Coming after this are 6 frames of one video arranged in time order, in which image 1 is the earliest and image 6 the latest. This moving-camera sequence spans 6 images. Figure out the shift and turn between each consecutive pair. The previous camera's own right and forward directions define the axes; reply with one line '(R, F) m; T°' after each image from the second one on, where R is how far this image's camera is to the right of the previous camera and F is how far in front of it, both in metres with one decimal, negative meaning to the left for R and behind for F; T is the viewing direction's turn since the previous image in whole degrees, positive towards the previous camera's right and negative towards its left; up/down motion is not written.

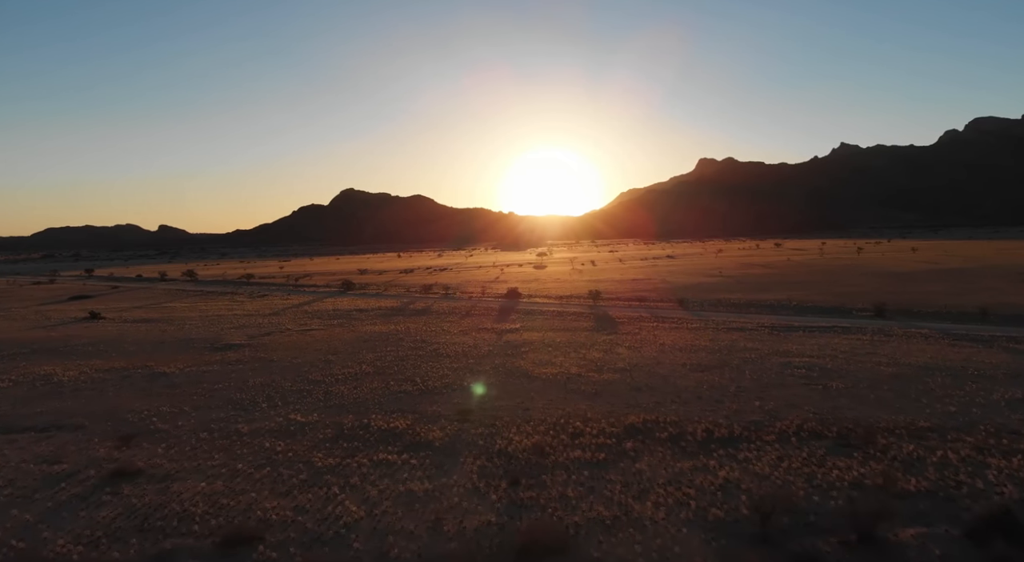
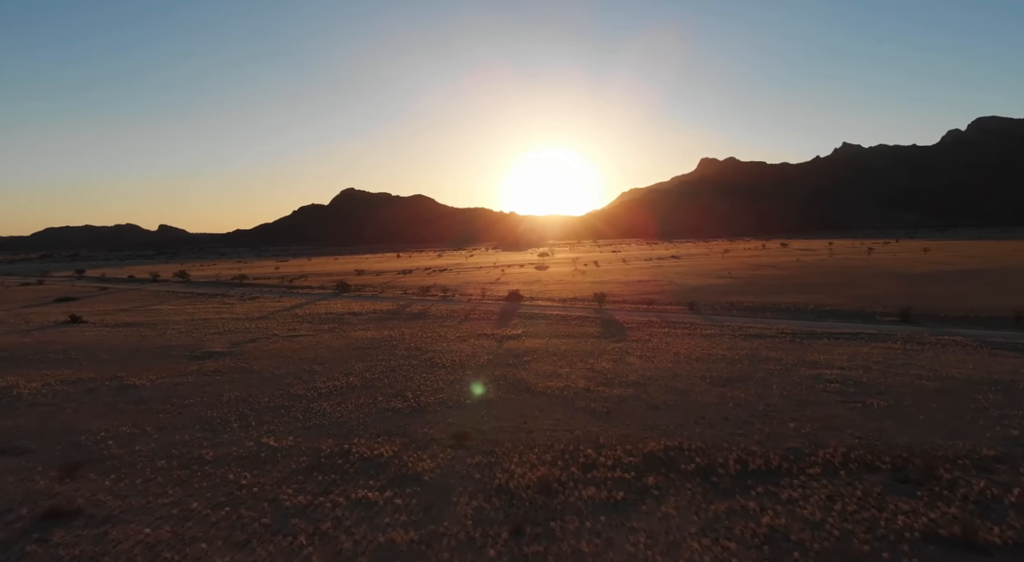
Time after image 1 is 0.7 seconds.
(0.0, +1.9) m; 0°
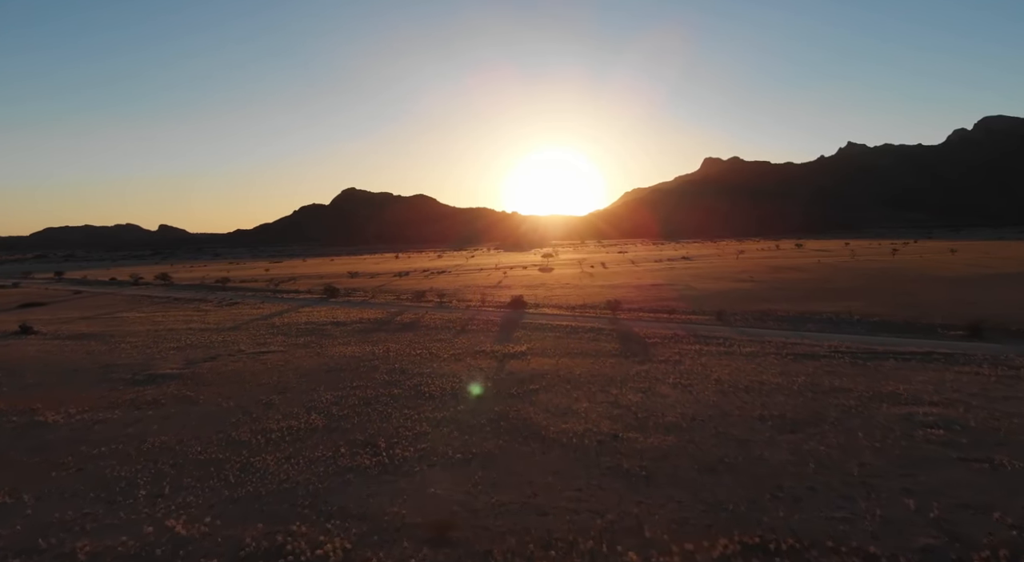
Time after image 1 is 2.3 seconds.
(-0.1, +4.1) m; 0°
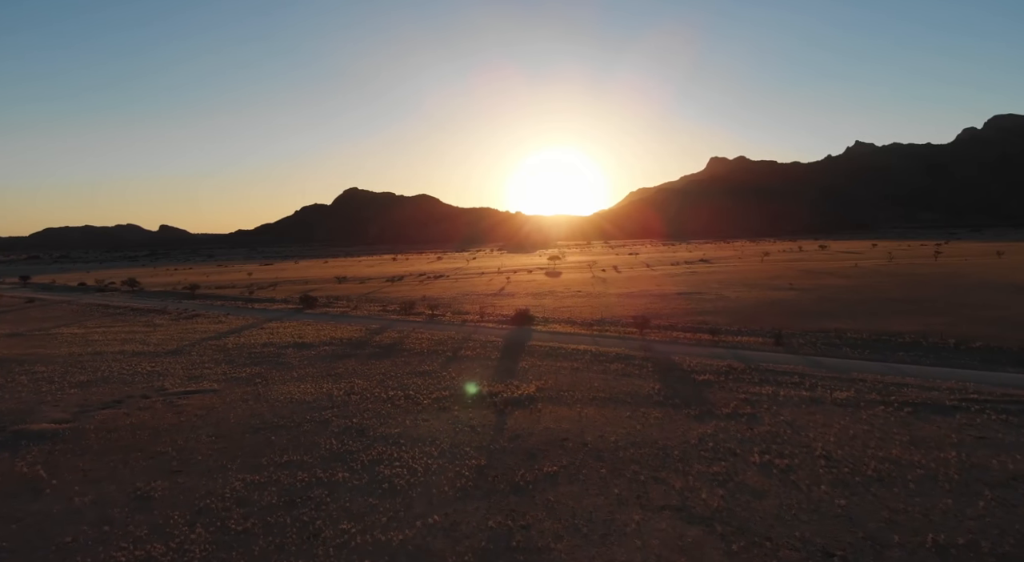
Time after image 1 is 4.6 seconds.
(0.0, +6.1) m; 0°
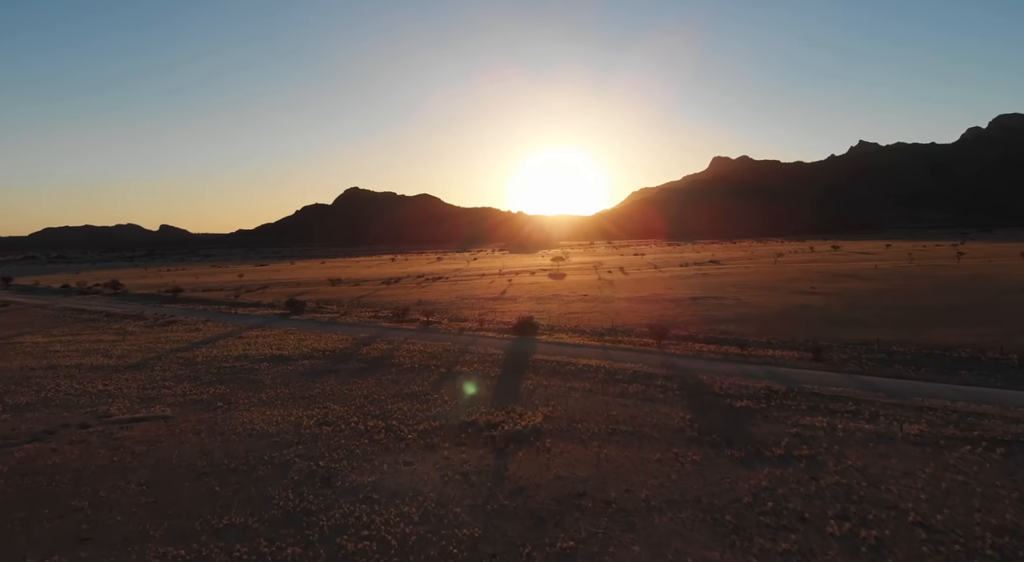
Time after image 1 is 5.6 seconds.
(0.0, +2.8) m; 0°
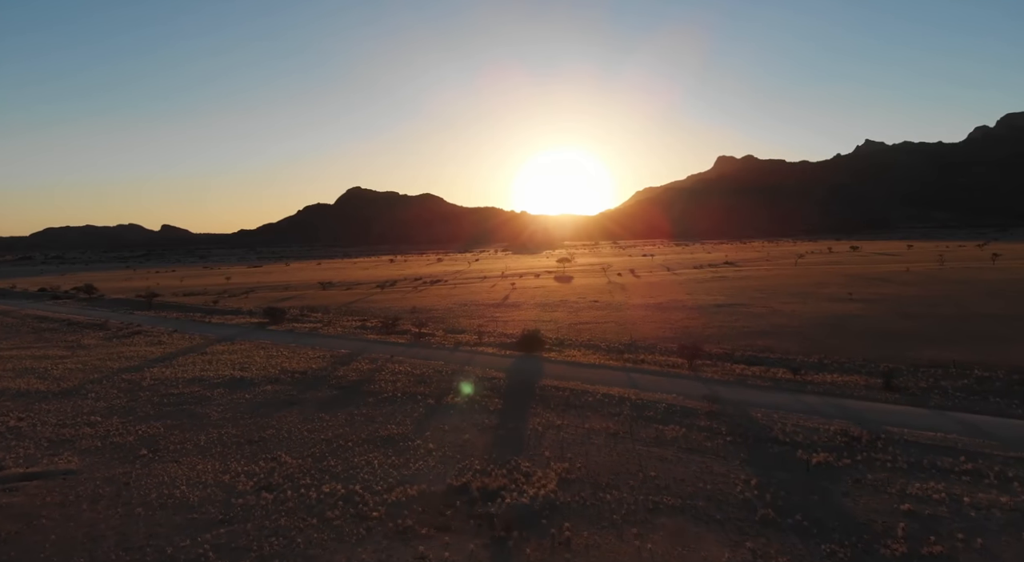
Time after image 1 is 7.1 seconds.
(0.0, +3.8) m; 0°
